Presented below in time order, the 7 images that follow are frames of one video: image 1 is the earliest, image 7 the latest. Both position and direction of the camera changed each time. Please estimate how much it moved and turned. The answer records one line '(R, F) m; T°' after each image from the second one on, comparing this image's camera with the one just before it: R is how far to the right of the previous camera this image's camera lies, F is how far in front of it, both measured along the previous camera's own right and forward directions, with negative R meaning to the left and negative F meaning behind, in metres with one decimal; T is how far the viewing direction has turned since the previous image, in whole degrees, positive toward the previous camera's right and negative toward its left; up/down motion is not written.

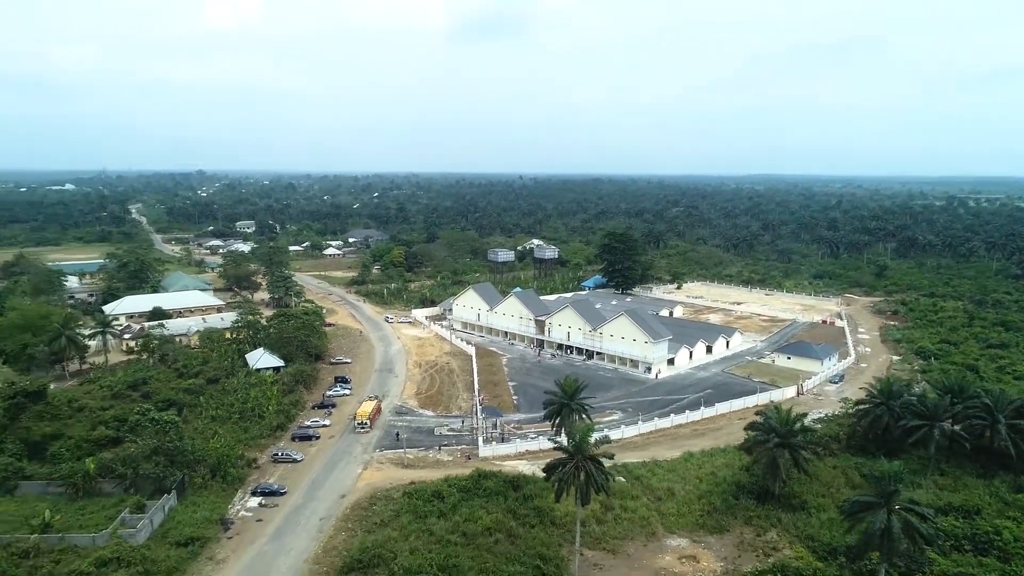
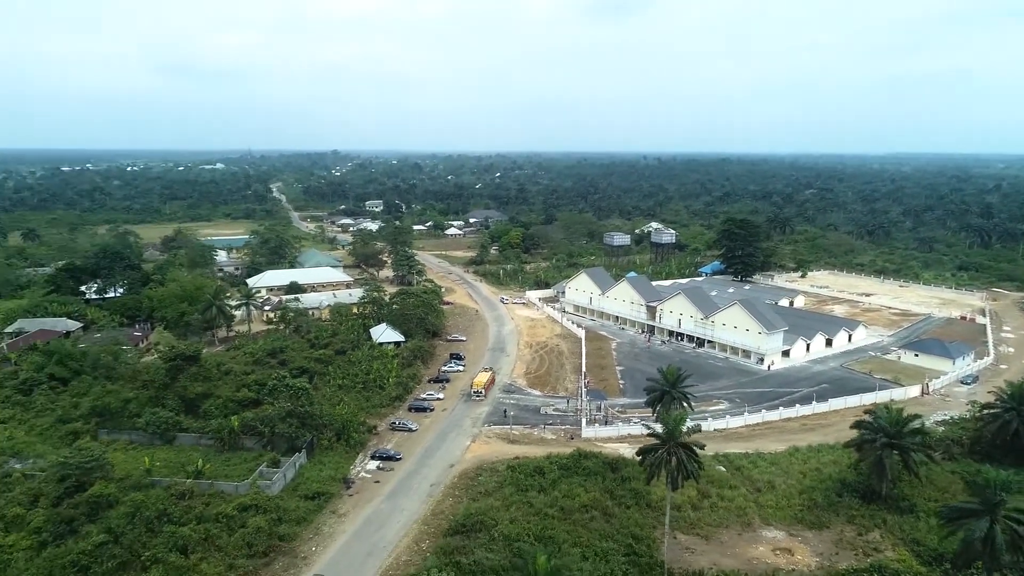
(+0.5, -0.9) m; -9°
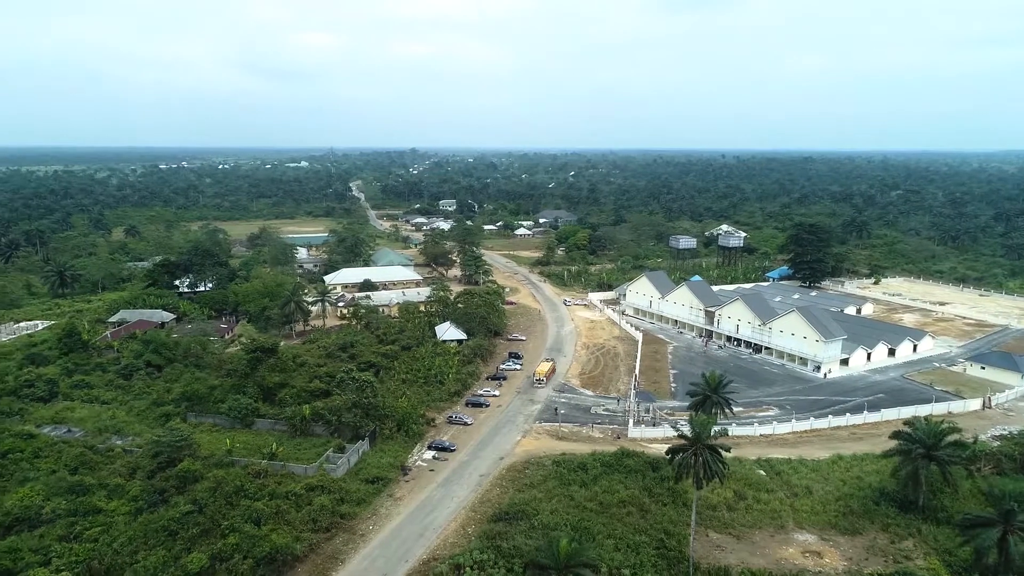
(+0.9, -1.5) m; -6°
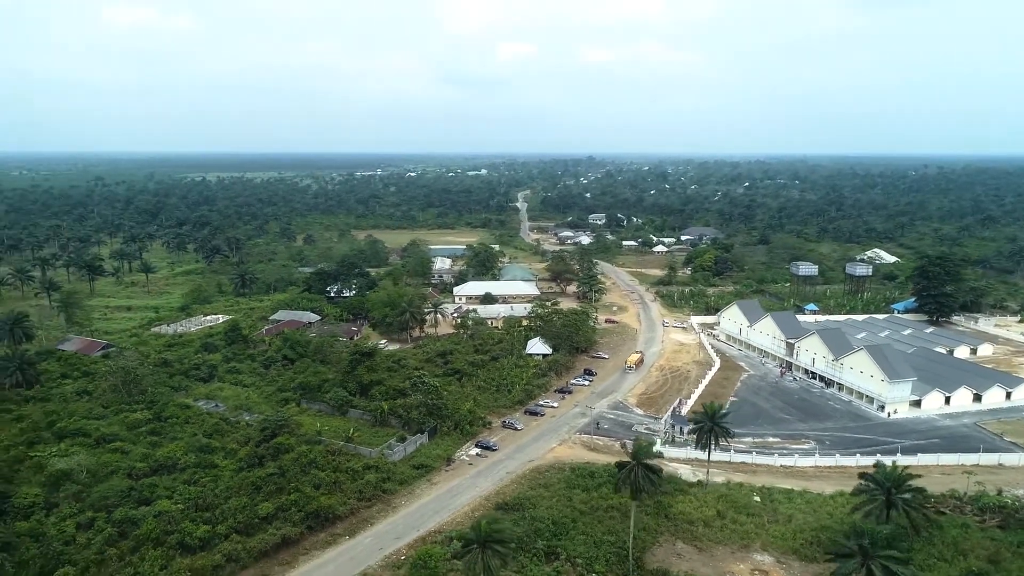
(+6.1, -4.0) m; -14°
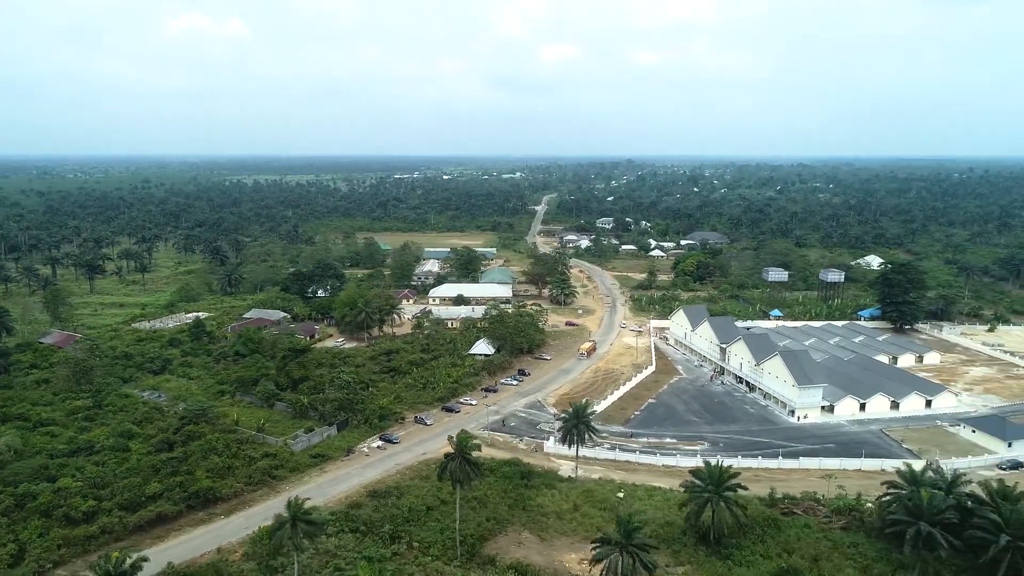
(+7.0, -1.7) m; -4°
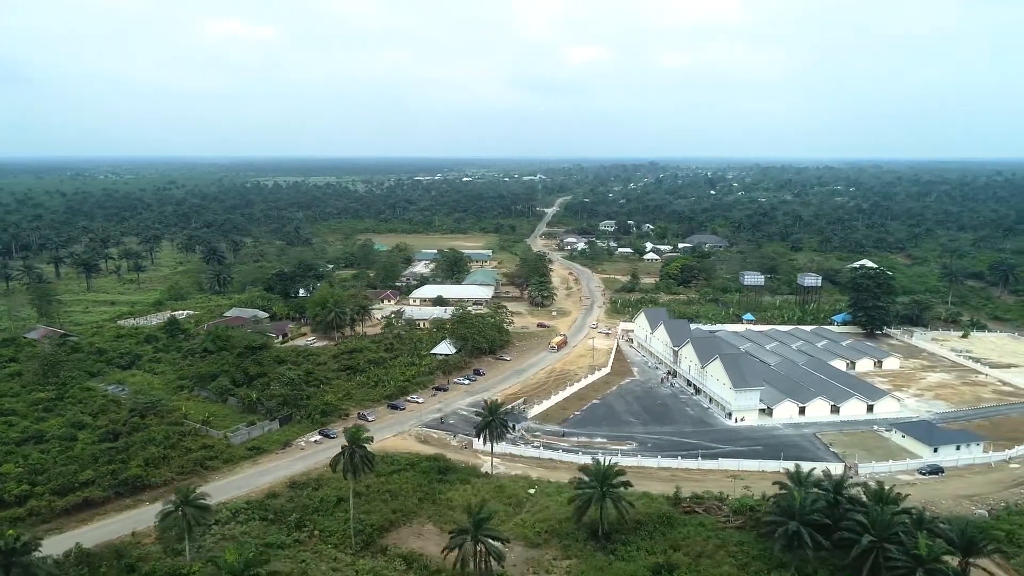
(+4.8, -1.1) m; -2°
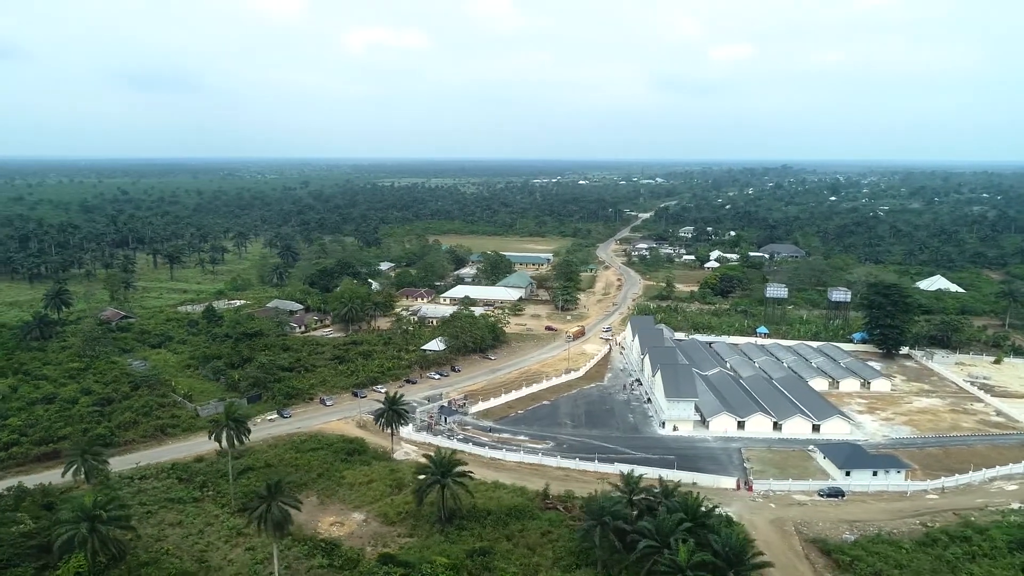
(+10.9, -1.5) m; -11°
